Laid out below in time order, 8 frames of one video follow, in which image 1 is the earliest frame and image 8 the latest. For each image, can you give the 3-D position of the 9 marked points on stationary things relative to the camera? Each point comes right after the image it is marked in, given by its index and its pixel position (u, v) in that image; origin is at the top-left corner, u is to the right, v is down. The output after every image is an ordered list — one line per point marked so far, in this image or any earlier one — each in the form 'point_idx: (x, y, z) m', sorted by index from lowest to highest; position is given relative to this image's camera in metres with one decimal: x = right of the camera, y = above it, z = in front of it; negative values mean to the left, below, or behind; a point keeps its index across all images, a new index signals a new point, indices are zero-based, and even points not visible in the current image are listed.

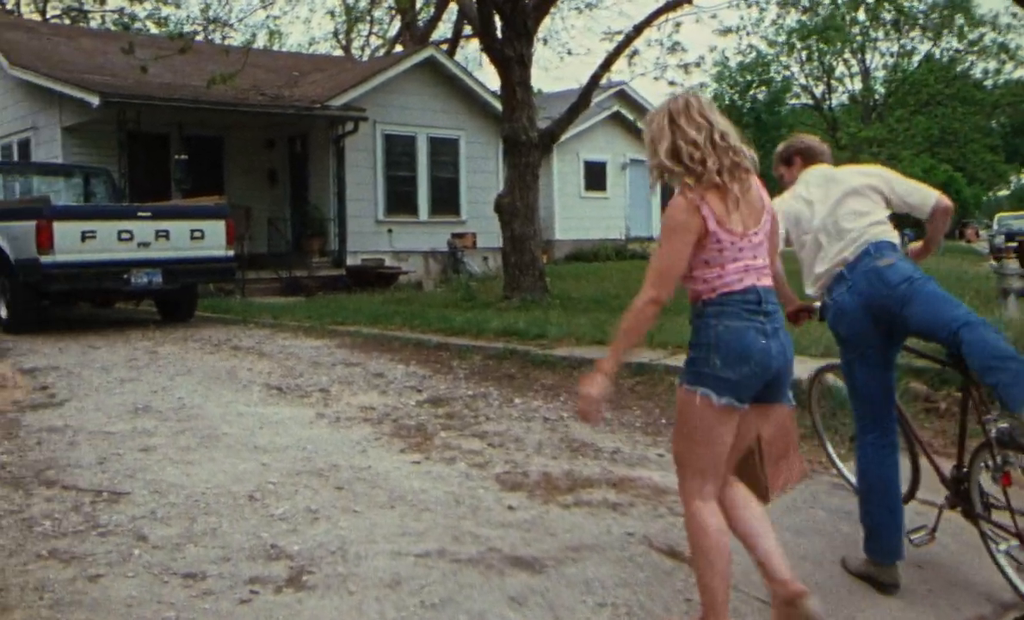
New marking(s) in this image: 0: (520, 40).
0: (+0.1, +3.7, +14.7) m
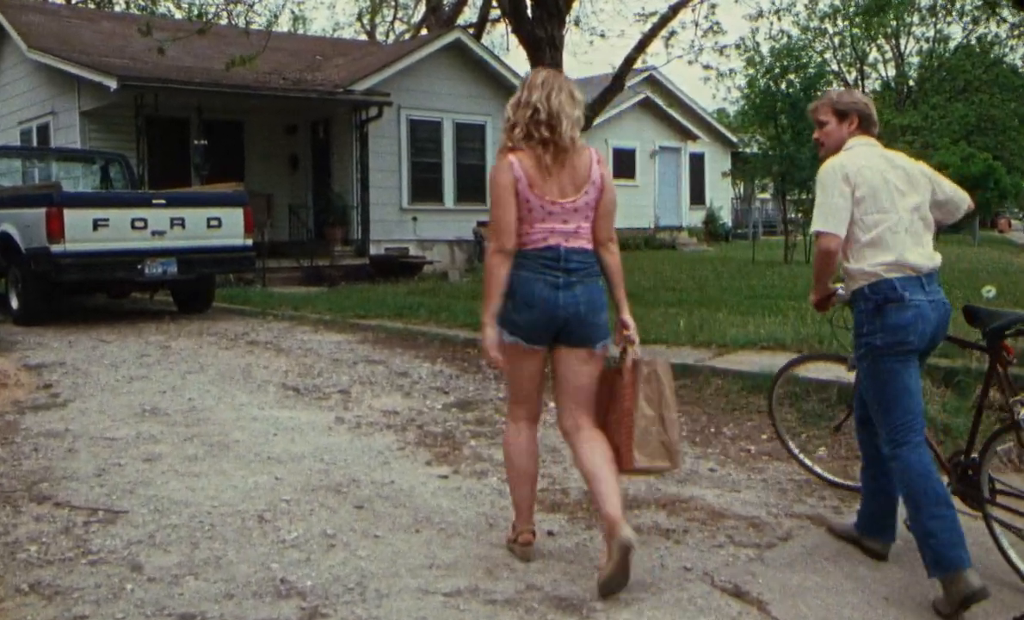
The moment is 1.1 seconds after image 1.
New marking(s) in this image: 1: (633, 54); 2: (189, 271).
0: (+0.5, +3.8, +14.0) m
1: (+1.7, +3.6, +14.9) m
2: (-3.6, +0.4, +11.7) m
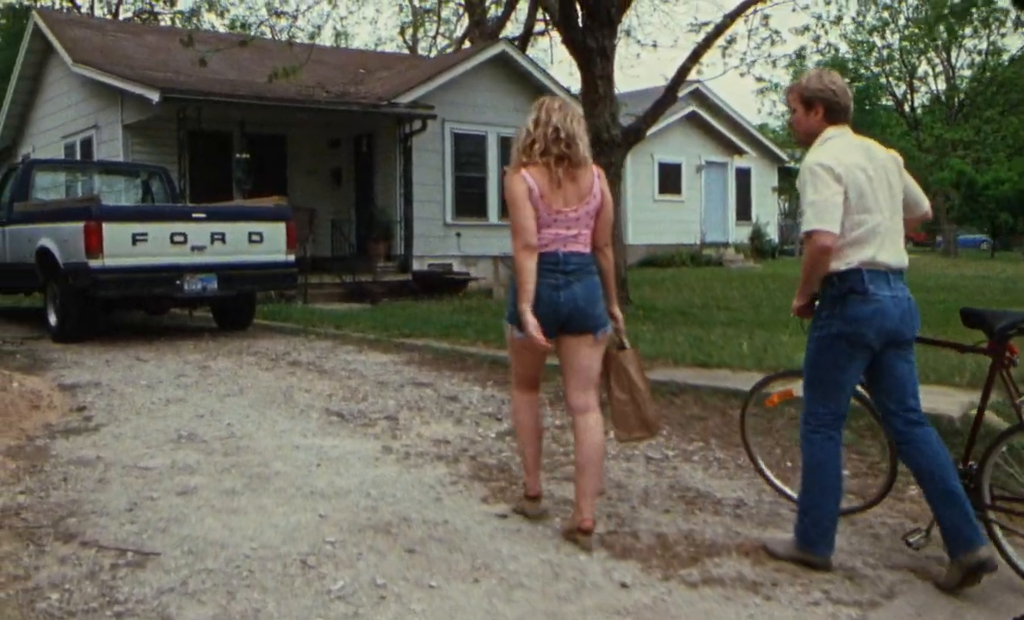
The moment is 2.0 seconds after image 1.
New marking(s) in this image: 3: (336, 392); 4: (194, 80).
0: (+1.2, +3.6, +13.6) m
1: (+2.4, +3.3, +14.4) m
2: (-3.0, +0.2, +11.4) m
3: (-1.3, -0.6, +8.0) m
4: (-5.3, +3.8, +17.7) m
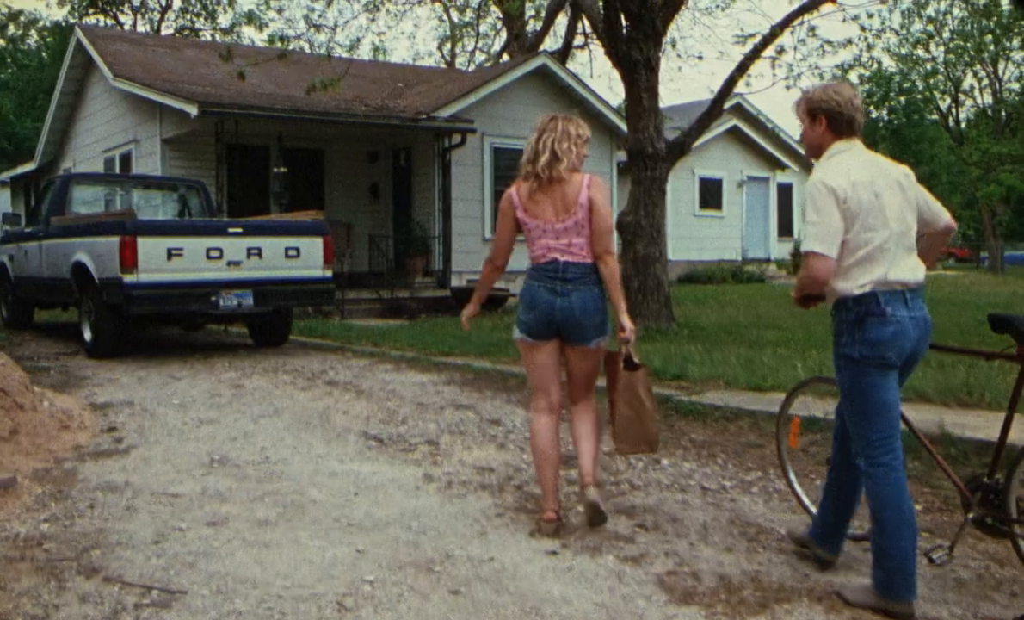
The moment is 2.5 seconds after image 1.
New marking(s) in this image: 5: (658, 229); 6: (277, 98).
0: (+1.7, +3.4, +13.3) m
1: (+2.9, +3.1, +14.0) m
2: (-2.6, +0.1, +11.1) m
3: (-1.0, -0.8, +7.7) m
4: (-4.6, +3.6, +17.6) m
5: (+1.9, +1.0, +13.6) m
6: (-4.0, +3.6, +17.9) m
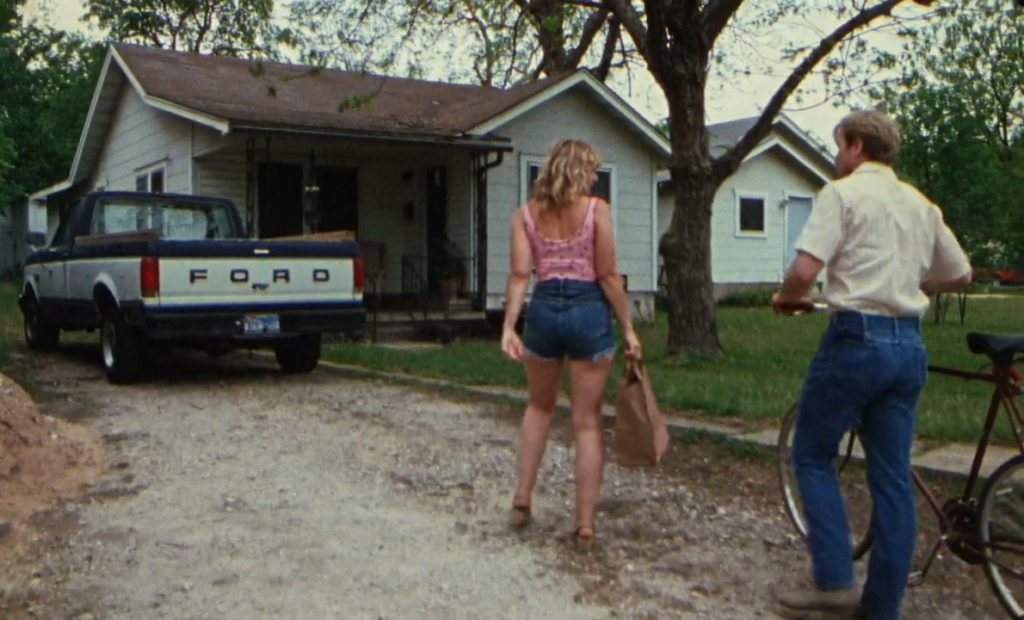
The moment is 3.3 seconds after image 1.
0: (+2.2, +3.0, +12.7) m
1: (+3.4, +2.7, +13.4) m
2: (-2.2, -0.2, +10.6) m
3: (-0.7, -1.0, +7.2) m
4: (-4.0, +3.2, +17.2) m
5: (+2.3, +0.7, +13.0) m
6: (-3.3, +3.2, +17.5) m
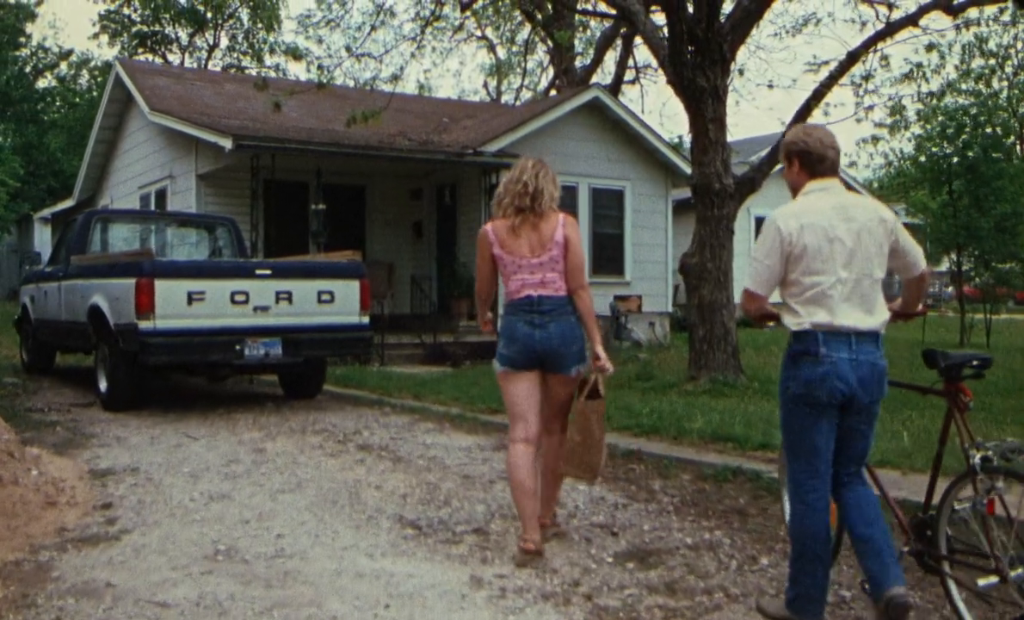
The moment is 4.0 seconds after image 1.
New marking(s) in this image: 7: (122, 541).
0: (+2.3, +2.8, +12.2) m
1: (+3.6, +2.4, +12.8) m
2: (-2.1, -0.4, +10.1) m
3: (-0.6, -1.1, +6.6) m
4: (-3.8, +2.9, +16.8) m
5: (+2.5, +0.4, +12.4) m
6: (-3.1, +2.9, +17.1) m
7: (-2.1, -1.2, +5.6) m
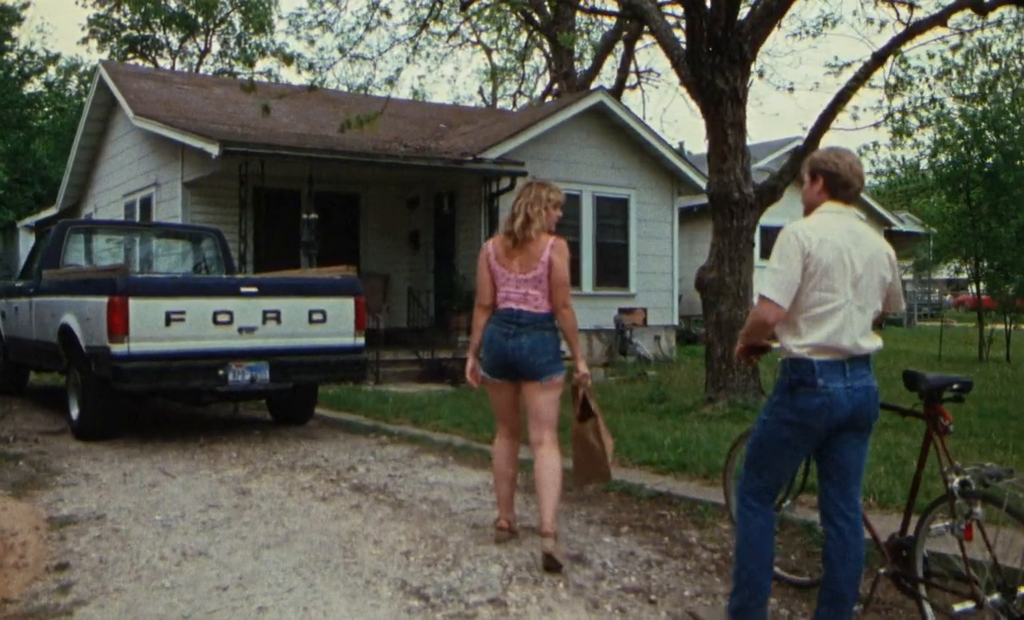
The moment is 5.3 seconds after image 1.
0: (+2.4, +2.6, +11.4) m
1: (+3.6, +2.2, +12.1) m
2: (-2.0, -0.6, +9.3) m
3: (-0.5, -1.3, +5.8) m
4: (-3.8, +2.7, +15.9) m
5: (+2.6, +0.2, +11.6) m
6: (-3.1, +2.6, +16.2) m
7: (-2.0, -1.4, +4.7) m
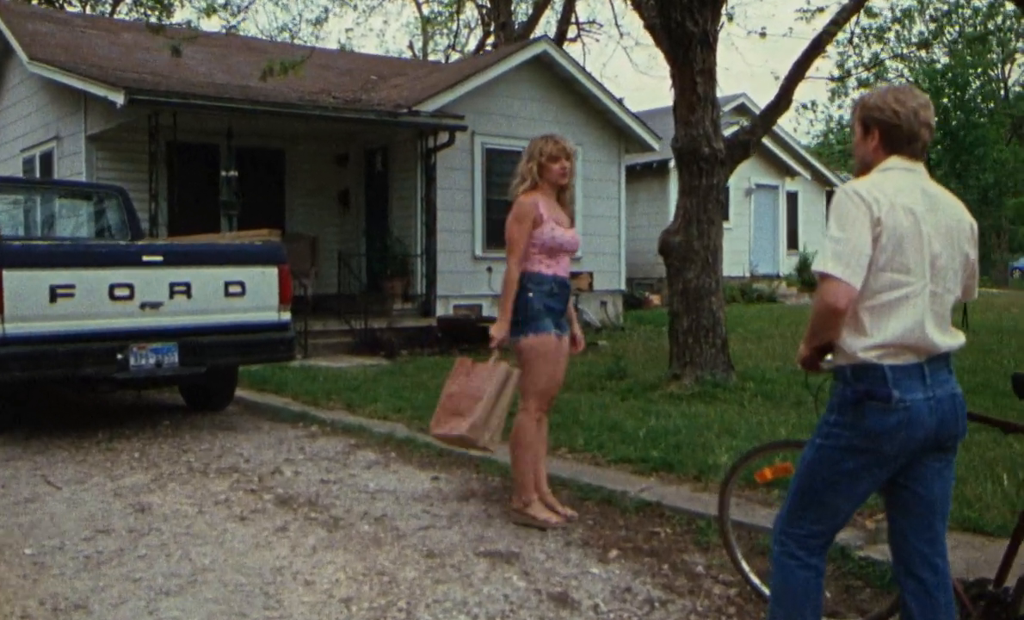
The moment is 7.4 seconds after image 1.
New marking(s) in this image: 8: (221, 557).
0: (+1.9, +2.9, +10.2) m
1: (+3.0, +2.6, +11.0) m
2: (-2.4, -0.4, +7.9) m
3: (-0.7, -1.2, +4.6) m
4: (-4.6, +3.1, +14.3) m
5: (+2.0, +0.6, +10.6) m
6: (-4.0, +3.1, +14.7) m
7: (-2.0, -1.3, +3.4) m
8: (-1.4, -1.2, +5.0) m
